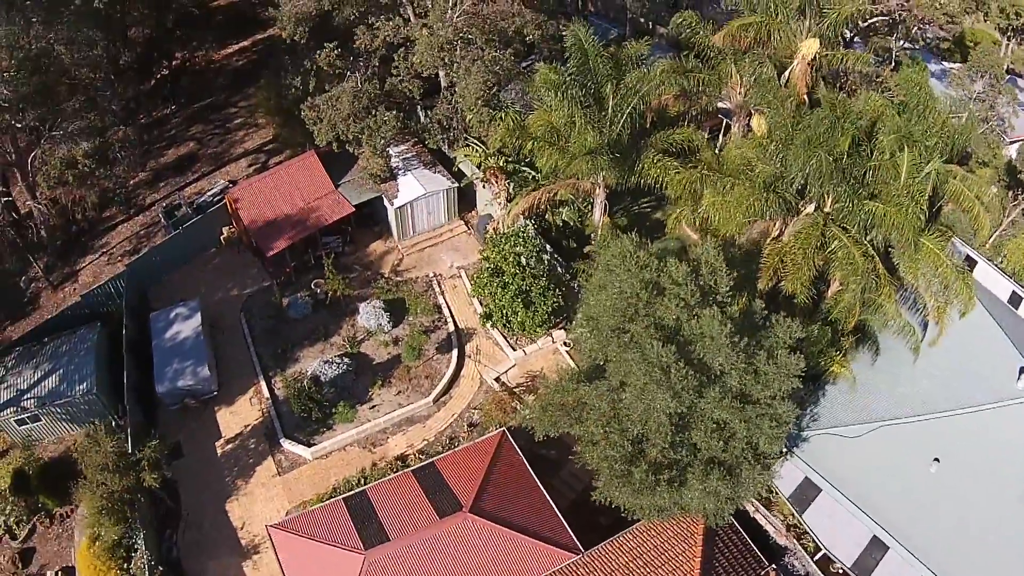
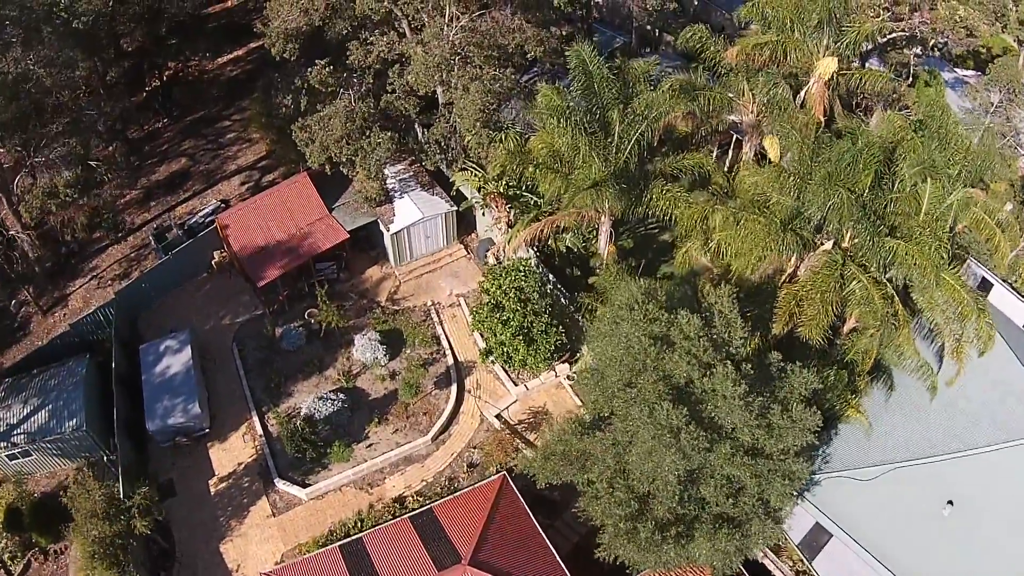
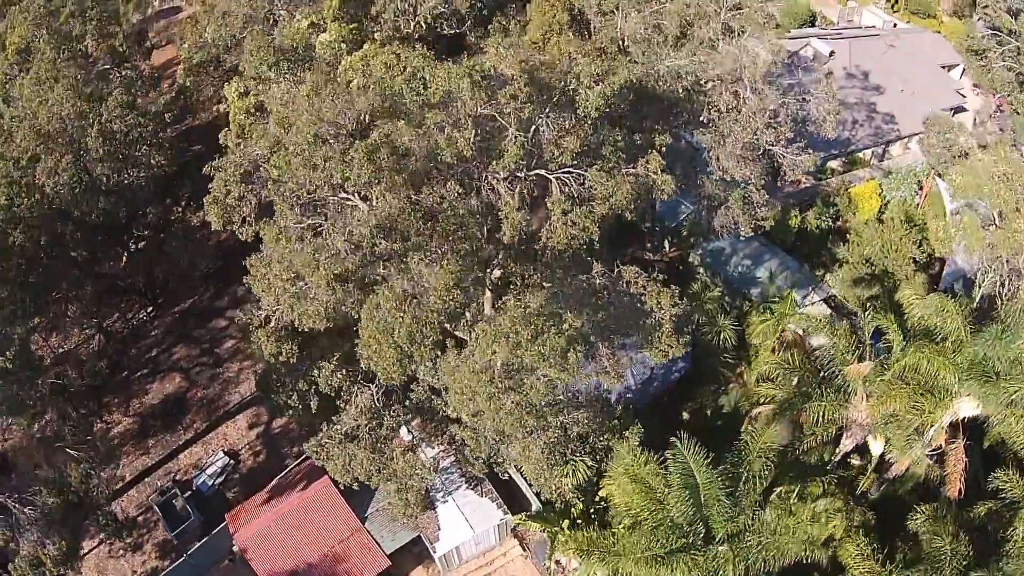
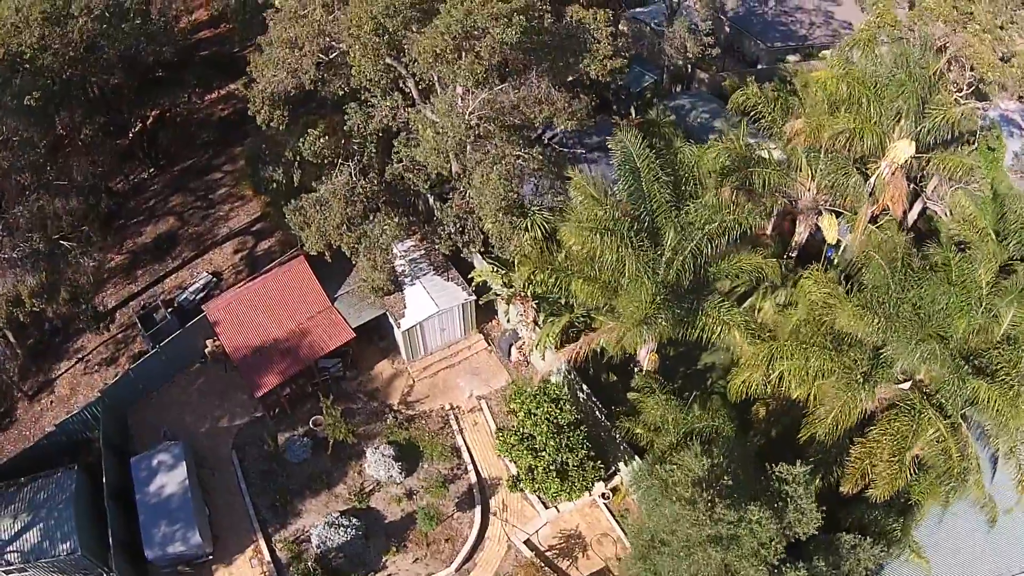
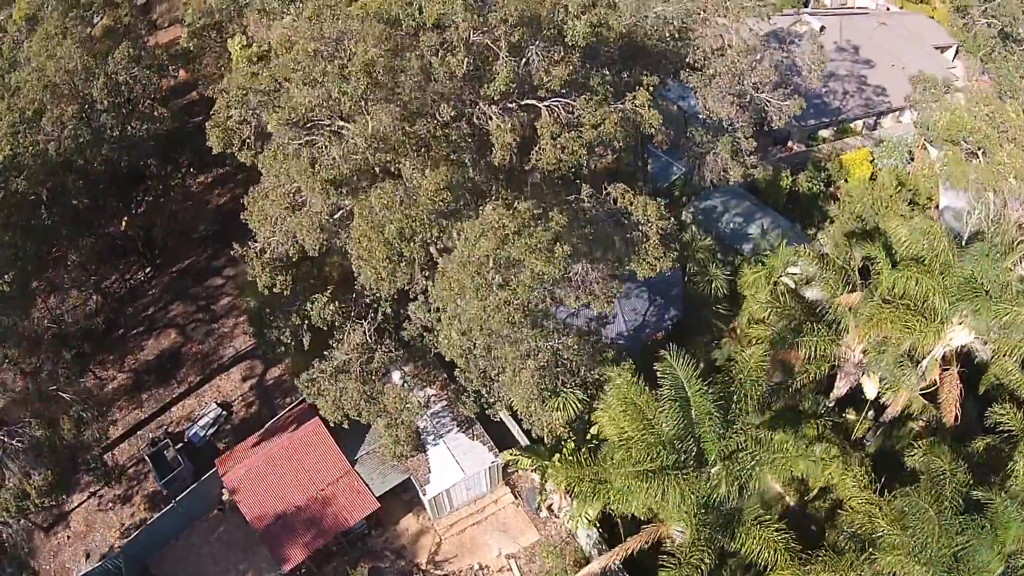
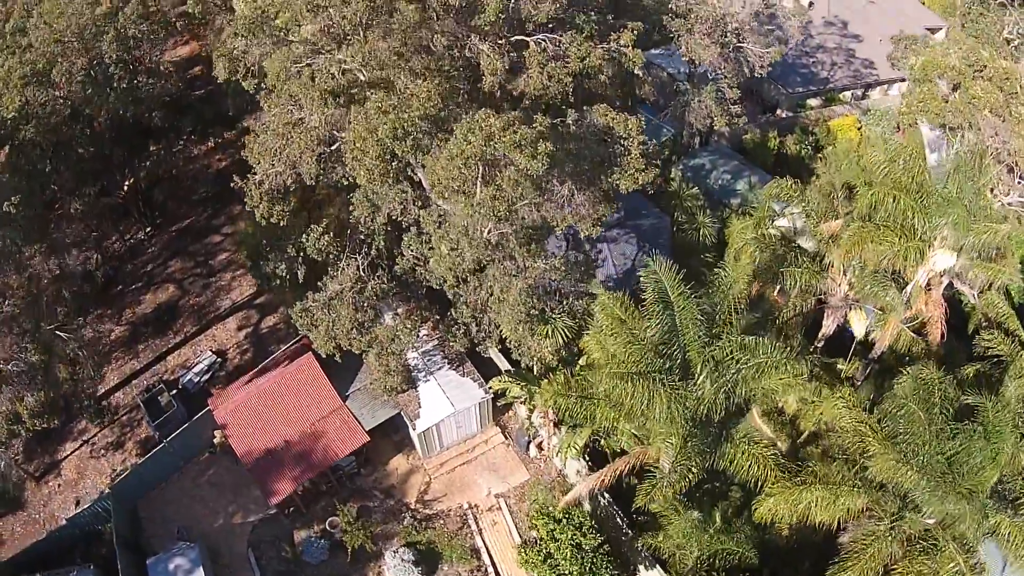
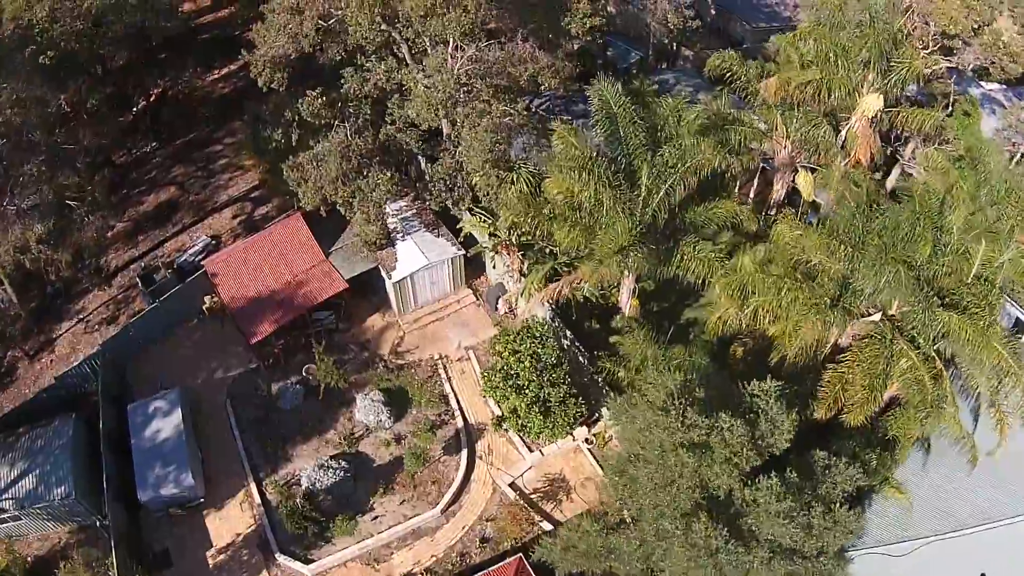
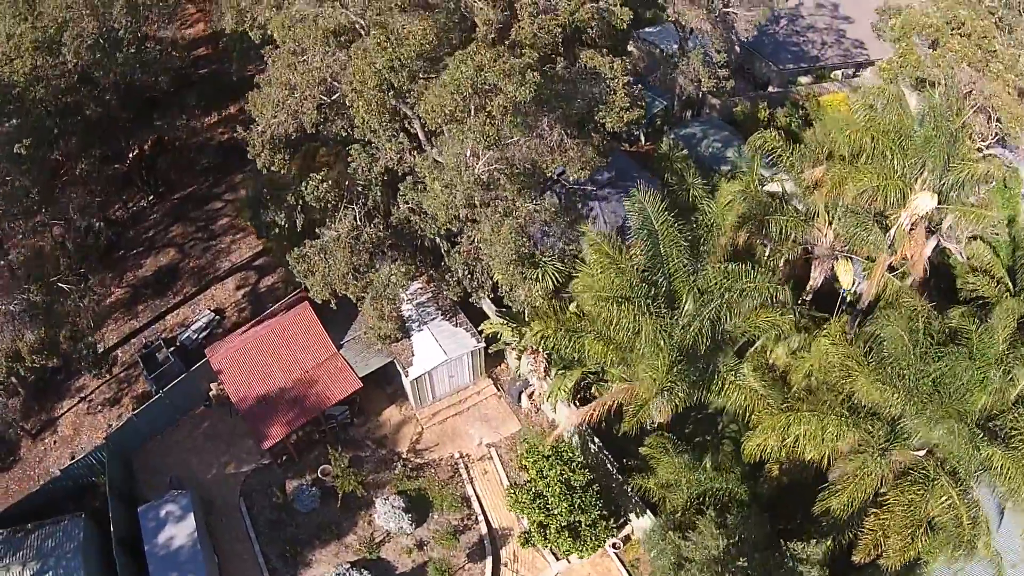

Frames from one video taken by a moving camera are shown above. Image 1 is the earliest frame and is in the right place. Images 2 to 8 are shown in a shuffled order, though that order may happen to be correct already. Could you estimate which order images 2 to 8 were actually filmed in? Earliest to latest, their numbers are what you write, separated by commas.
2, 7, 4, 8, 6, 5, 3
